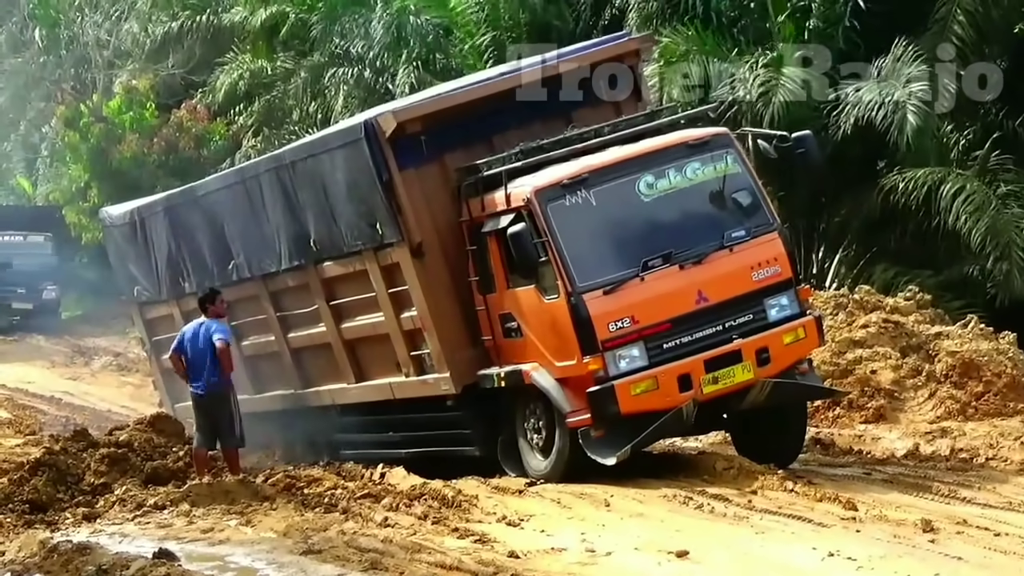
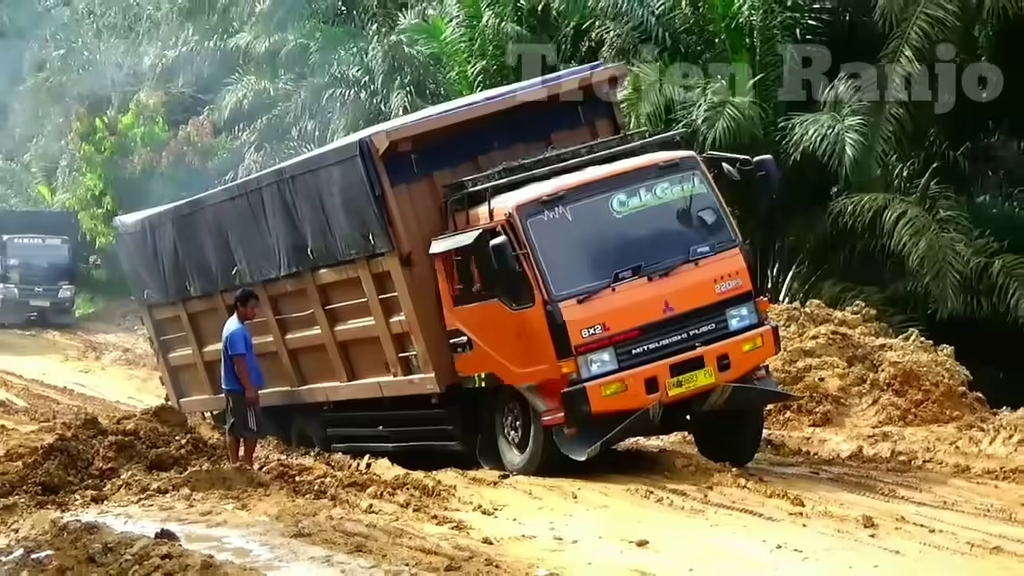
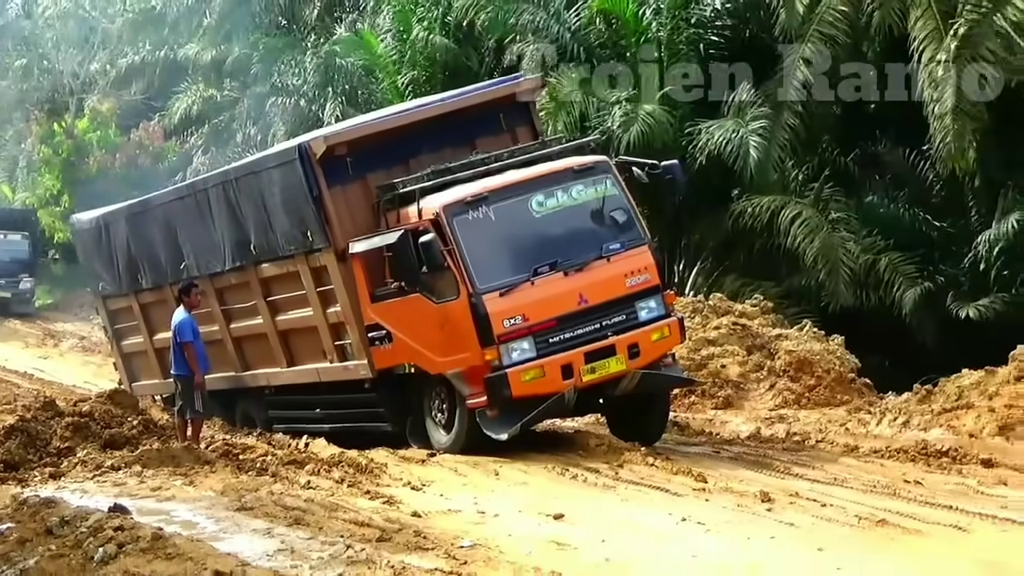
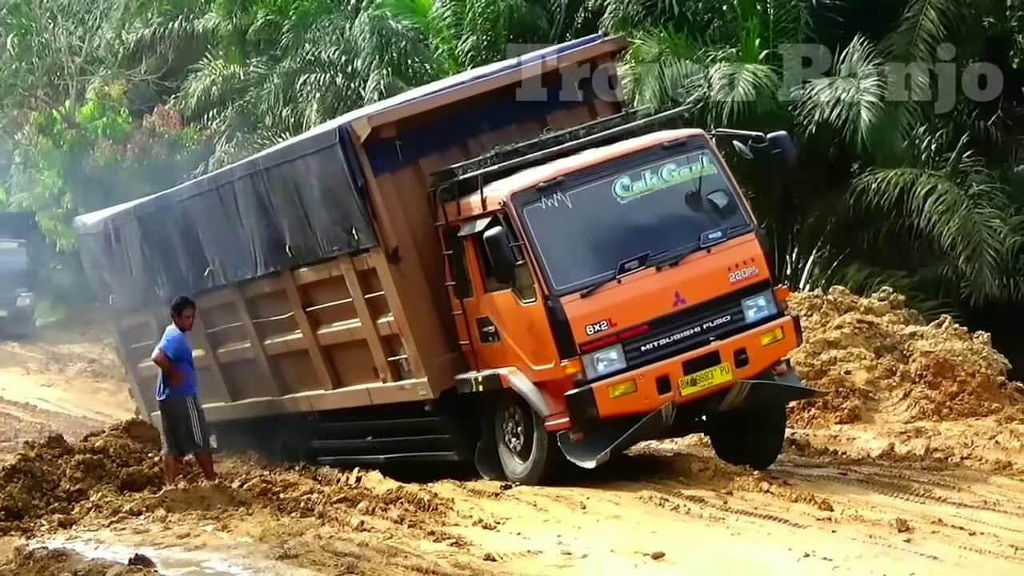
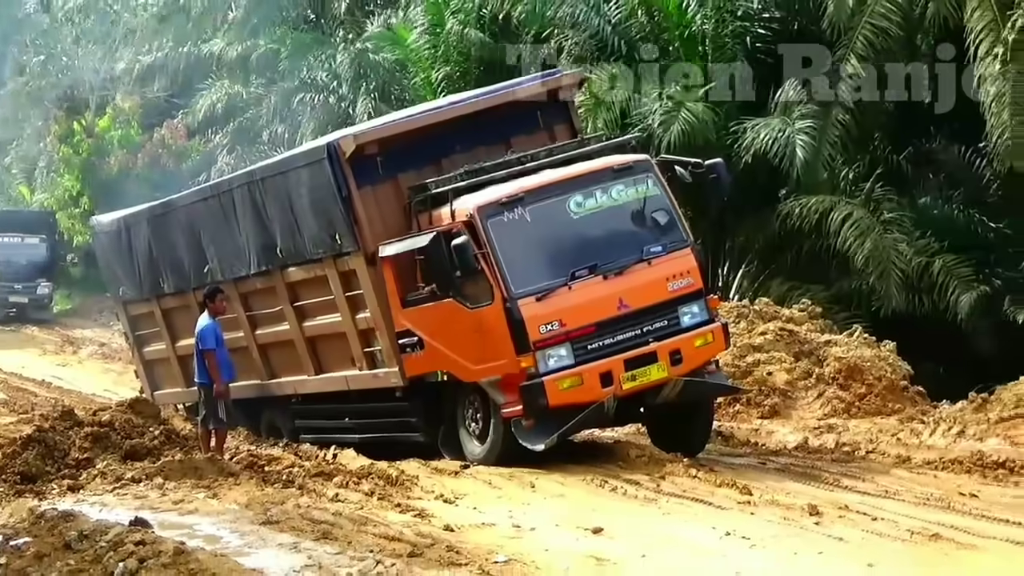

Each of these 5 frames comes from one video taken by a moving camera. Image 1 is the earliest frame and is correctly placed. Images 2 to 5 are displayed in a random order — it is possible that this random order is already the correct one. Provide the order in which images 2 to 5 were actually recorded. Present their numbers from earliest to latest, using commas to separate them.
4, 2, 5, 3
